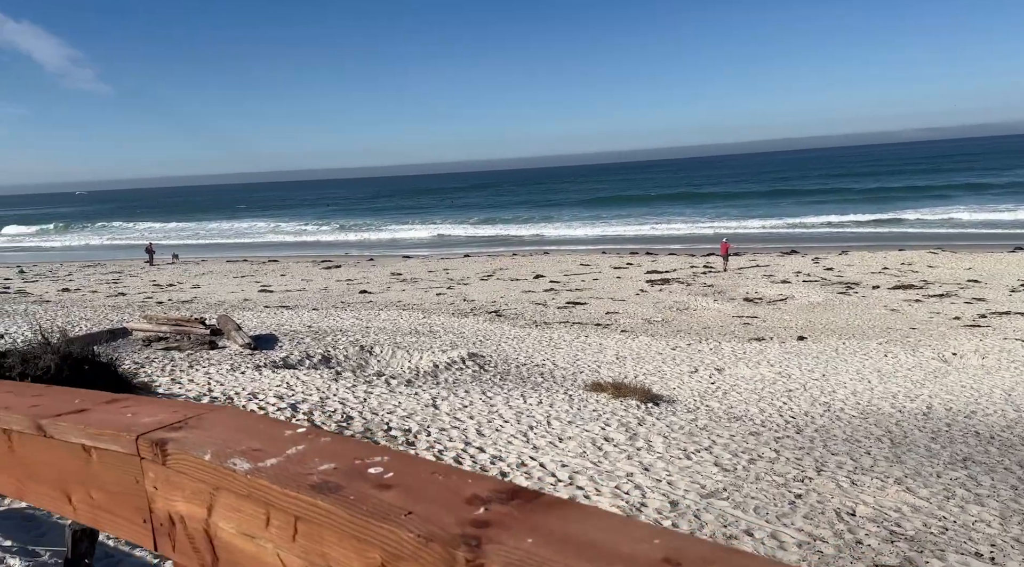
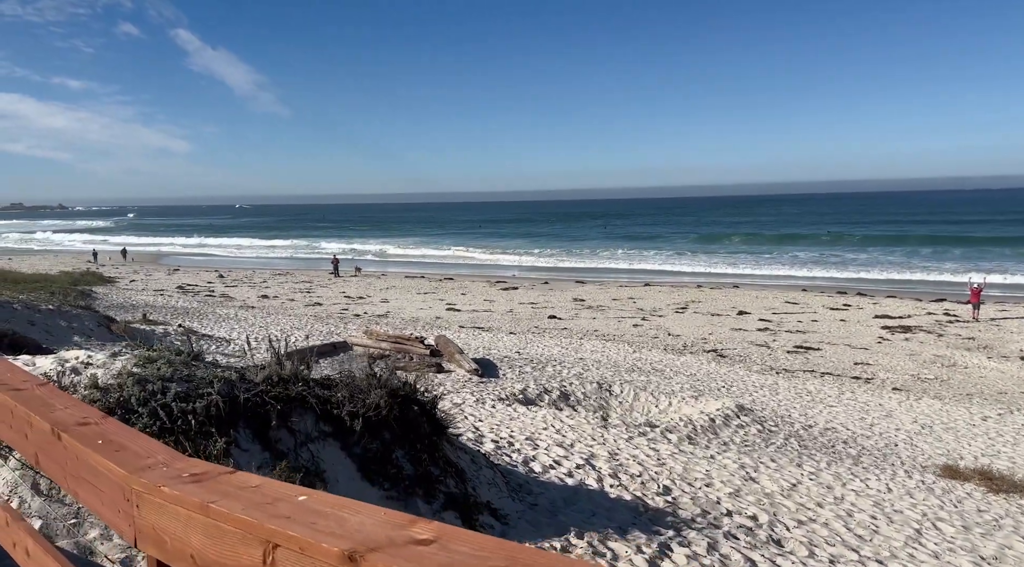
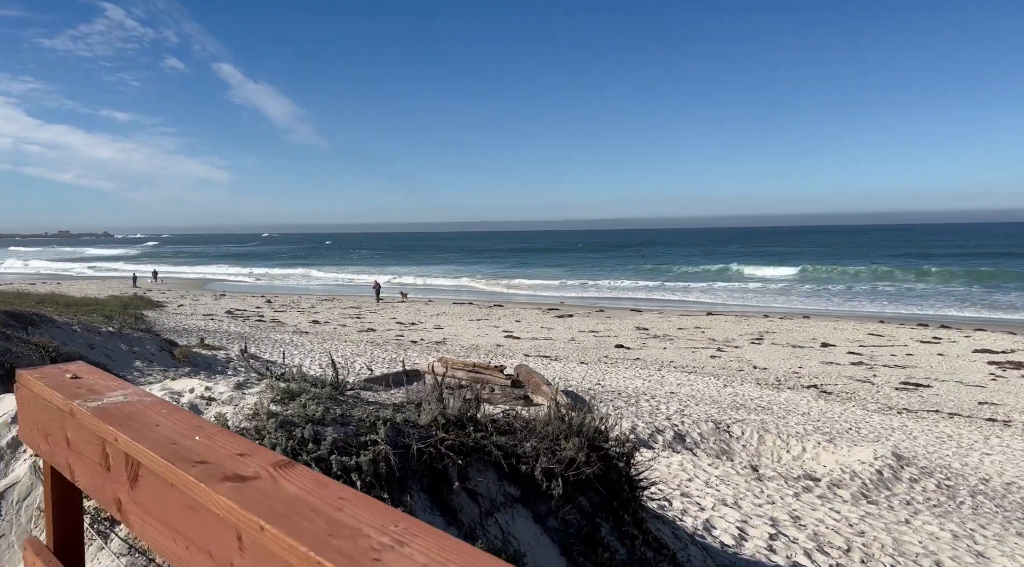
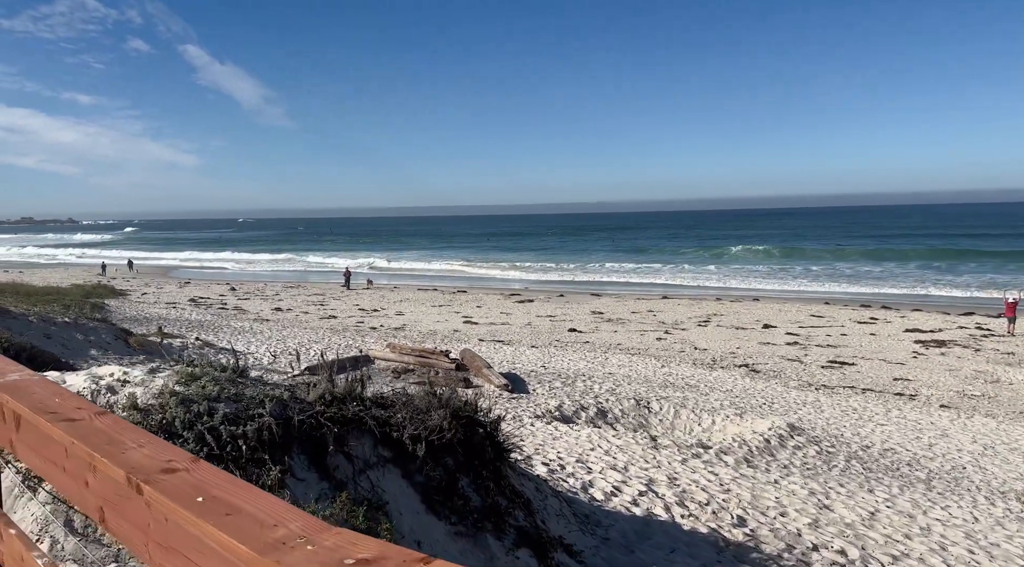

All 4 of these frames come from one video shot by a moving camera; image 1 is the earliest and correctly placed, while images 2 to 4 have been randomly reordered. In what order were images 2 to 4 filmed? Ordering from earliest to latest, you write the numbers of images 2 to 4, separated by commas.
2, 4, 3
